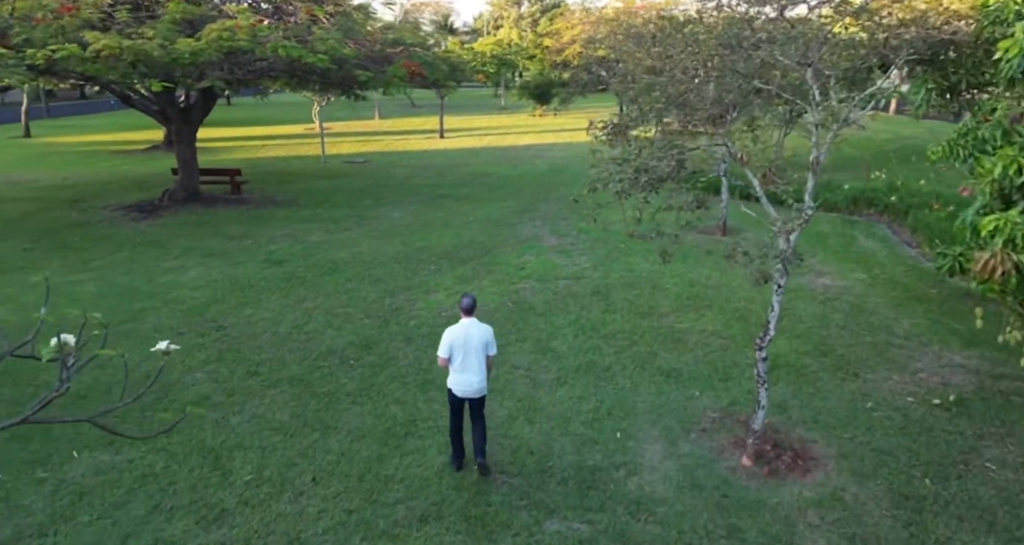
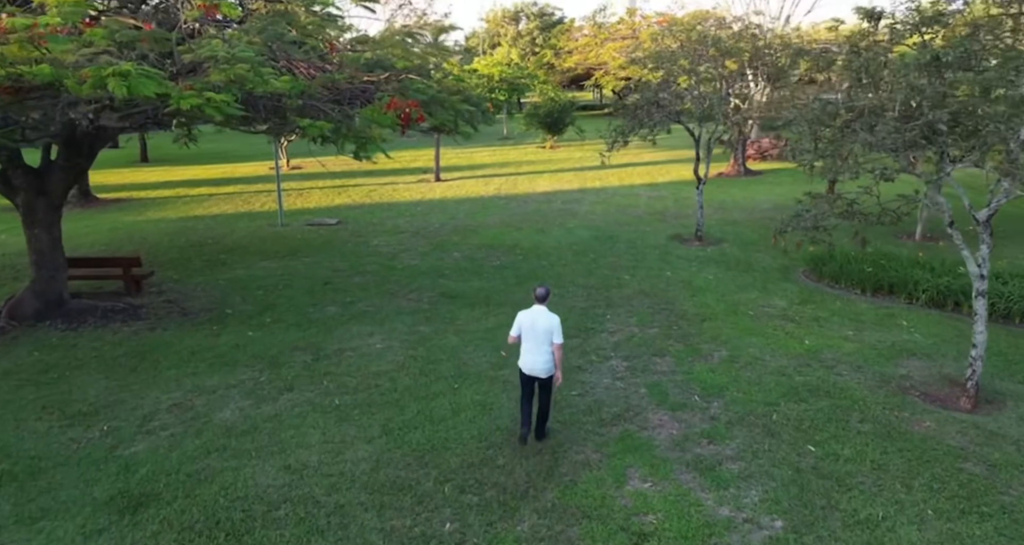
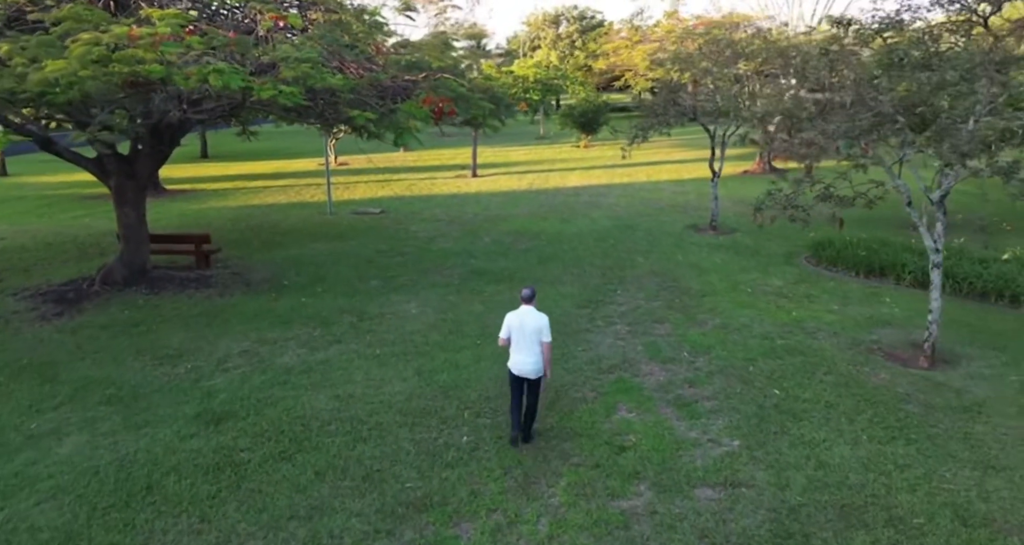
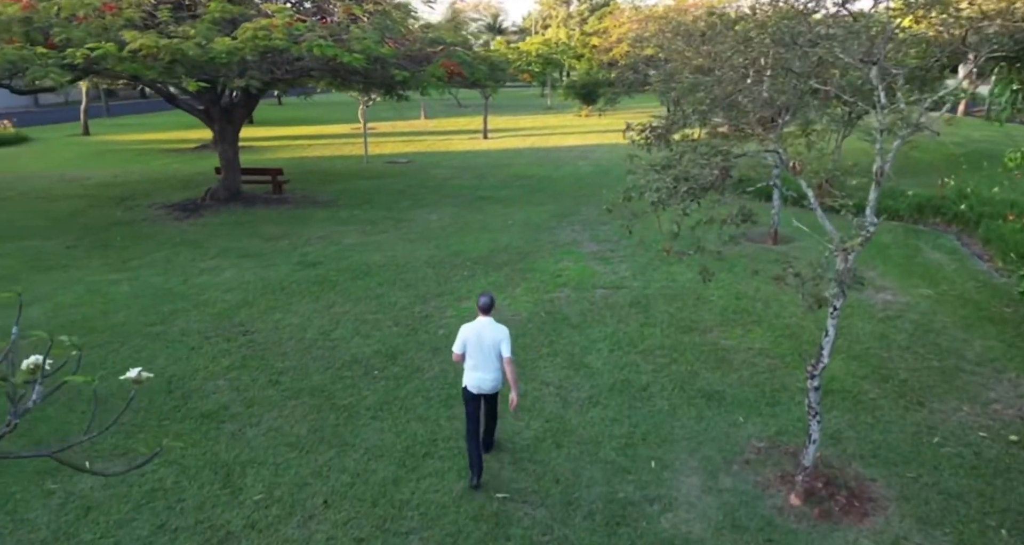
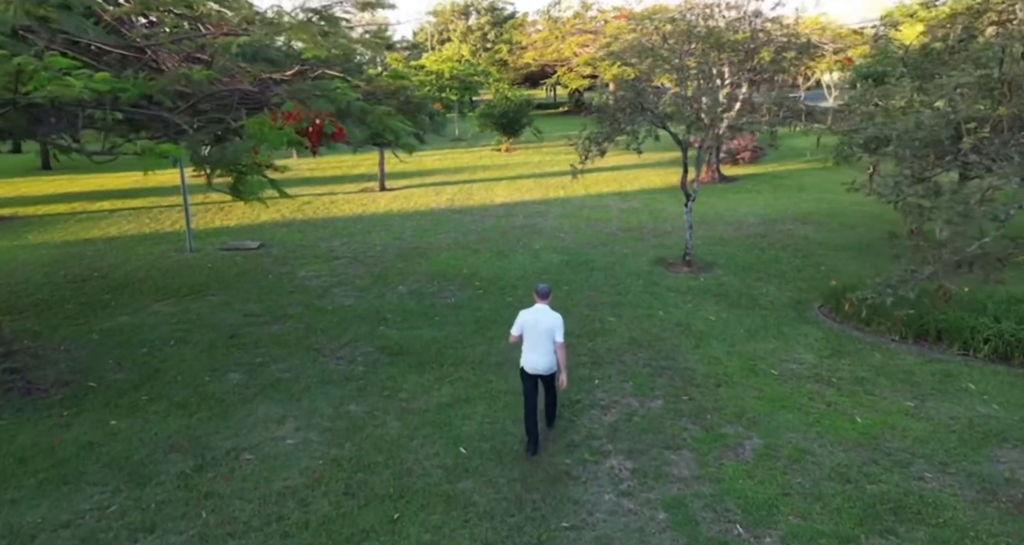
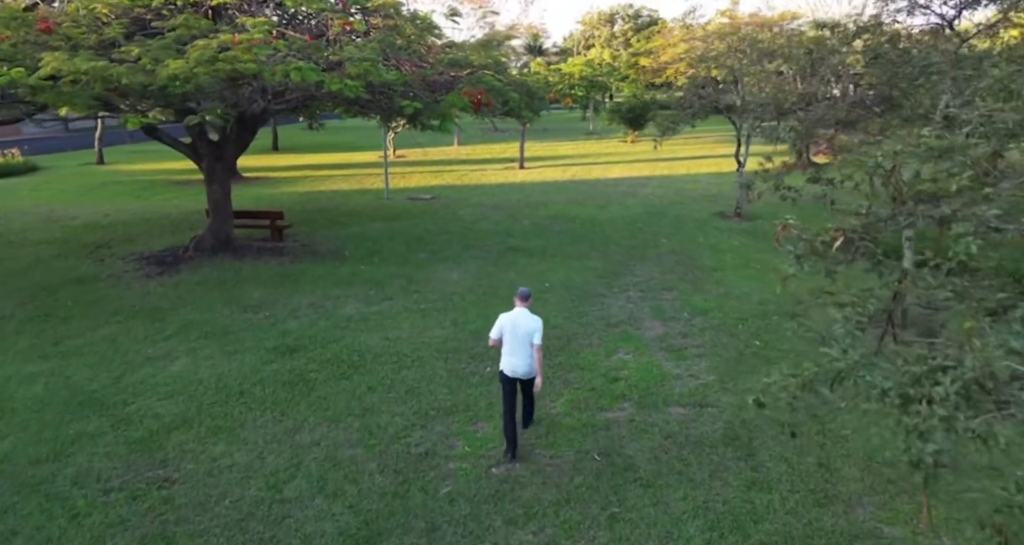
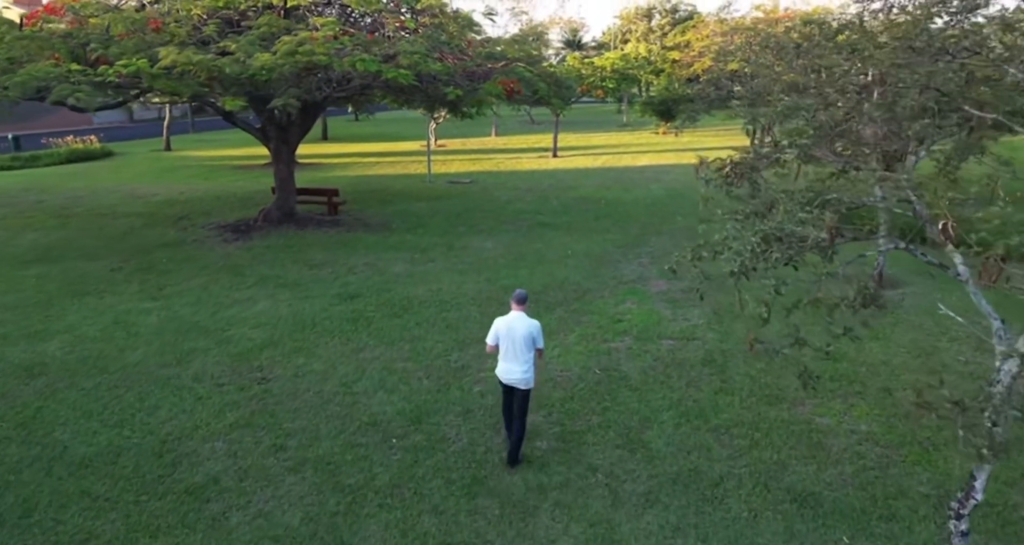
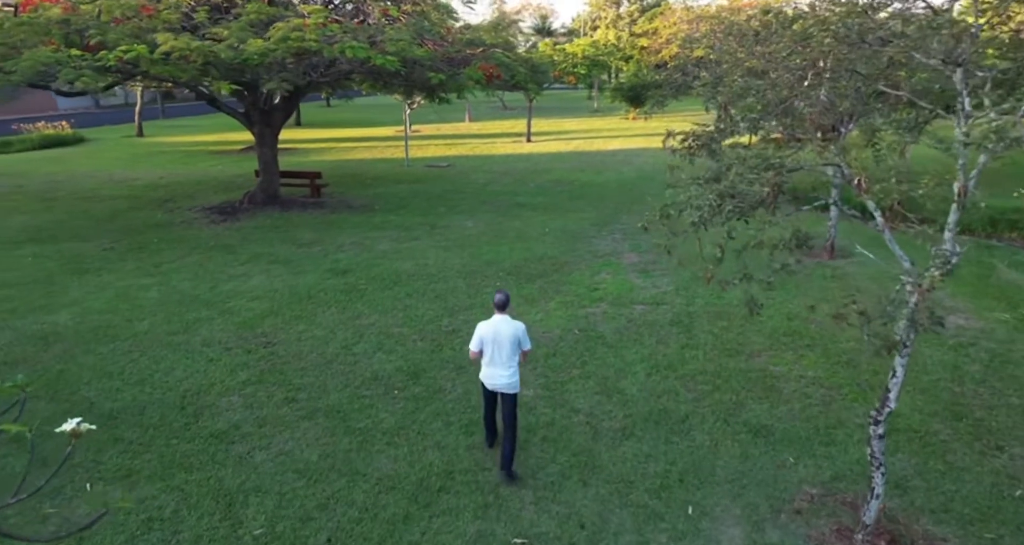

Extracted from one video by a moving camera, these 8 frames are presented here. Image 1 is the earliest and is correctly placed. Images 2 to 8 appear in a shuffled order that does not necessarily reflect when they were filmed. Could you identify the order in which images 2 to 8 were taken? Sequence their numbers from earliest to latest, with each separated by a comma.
4, 8, 7, 6, 3, 2, 5
